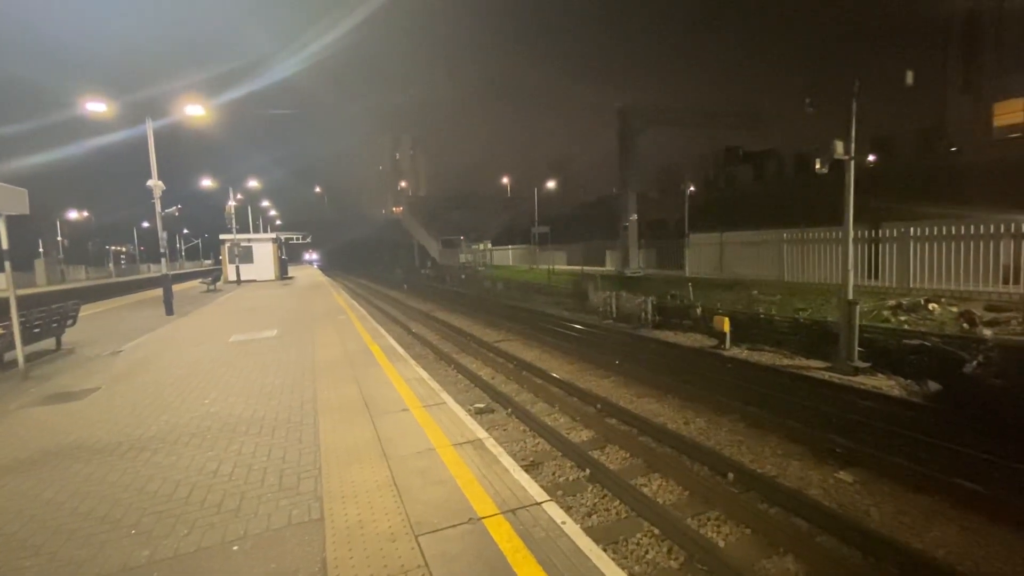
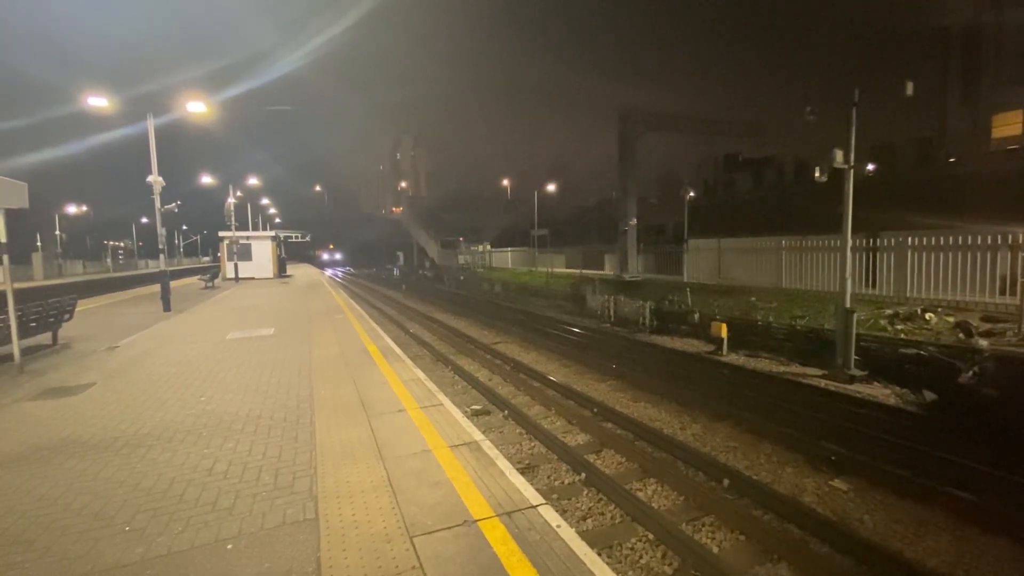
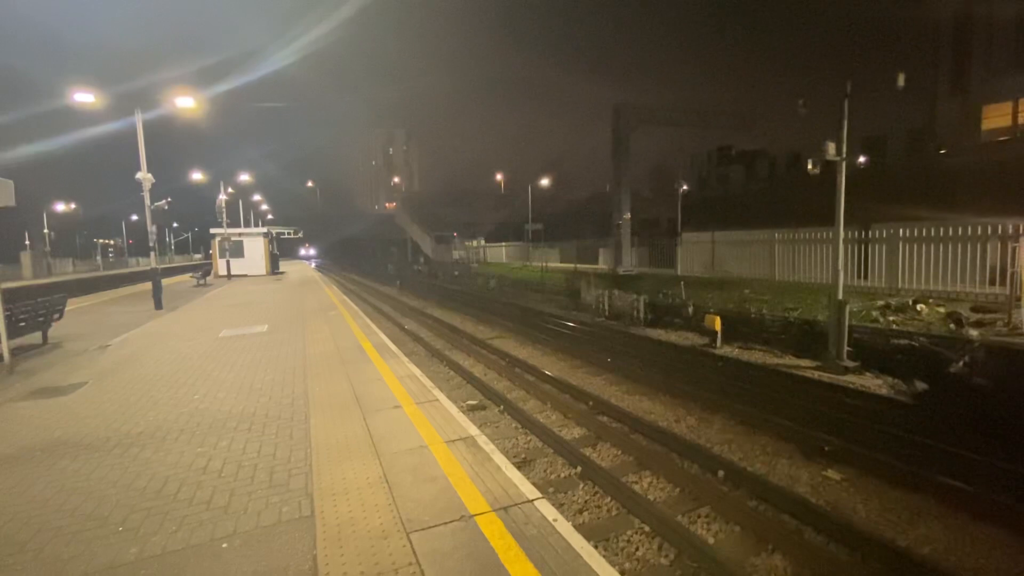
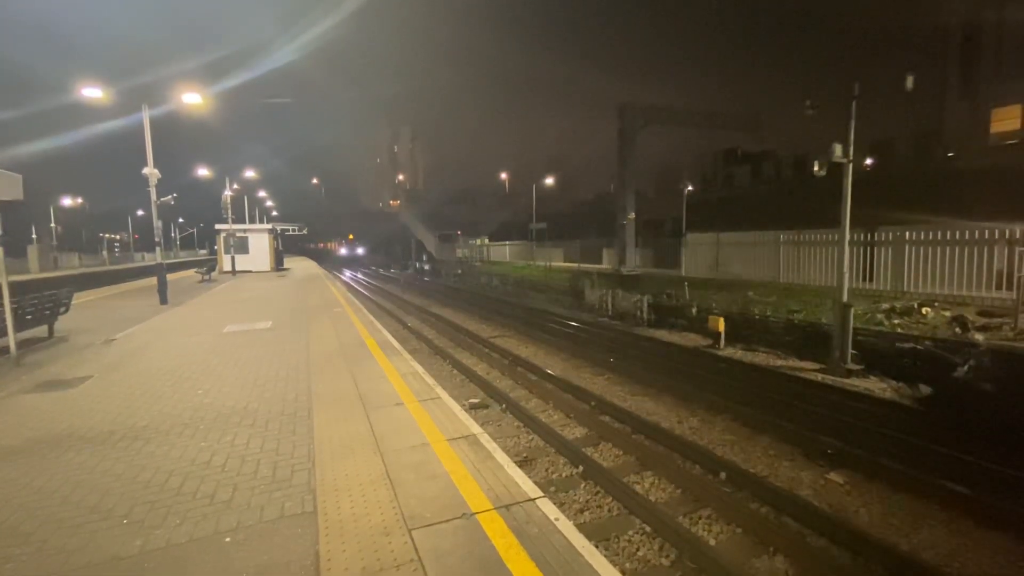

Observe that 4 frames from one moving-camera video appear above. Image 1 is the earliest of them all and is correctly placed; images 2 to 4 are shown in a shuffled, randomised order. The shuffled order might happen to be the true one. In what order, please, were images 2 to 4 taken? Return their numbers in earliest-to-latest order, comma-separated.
3, 2, 4
